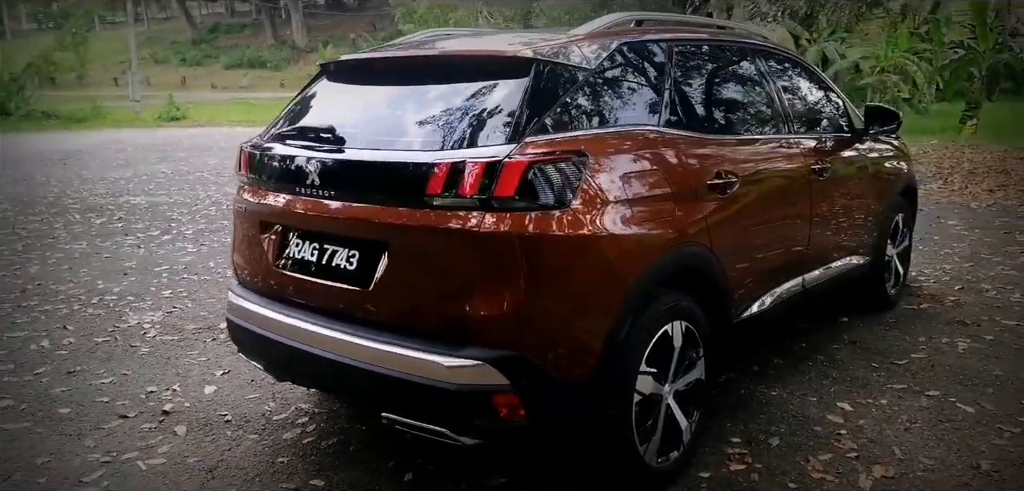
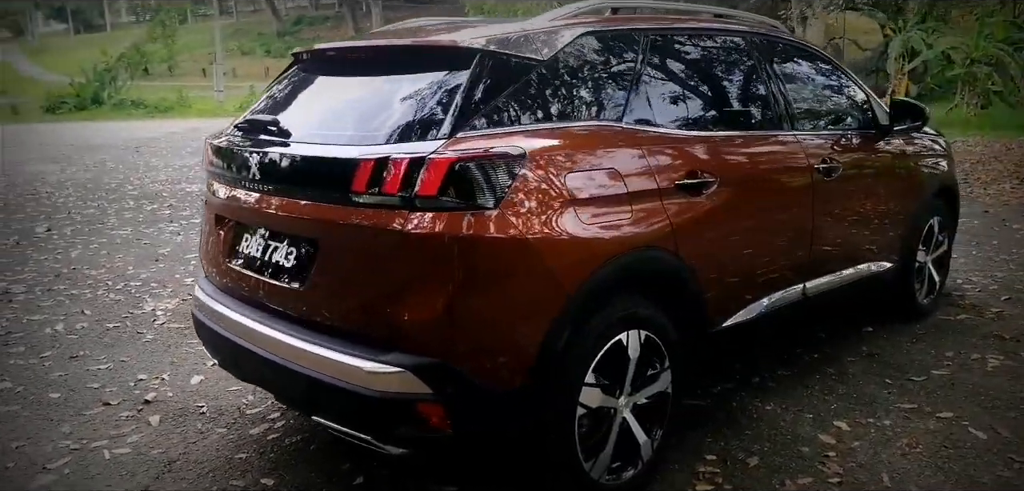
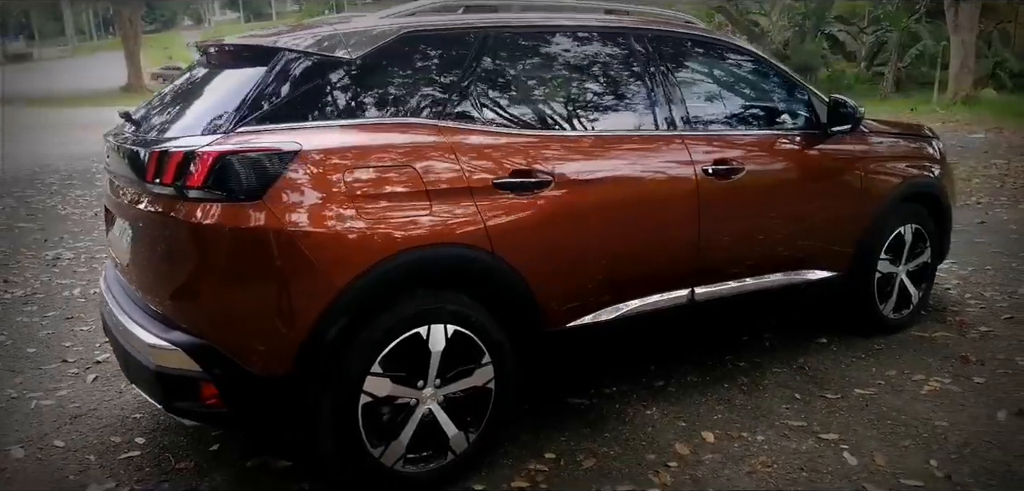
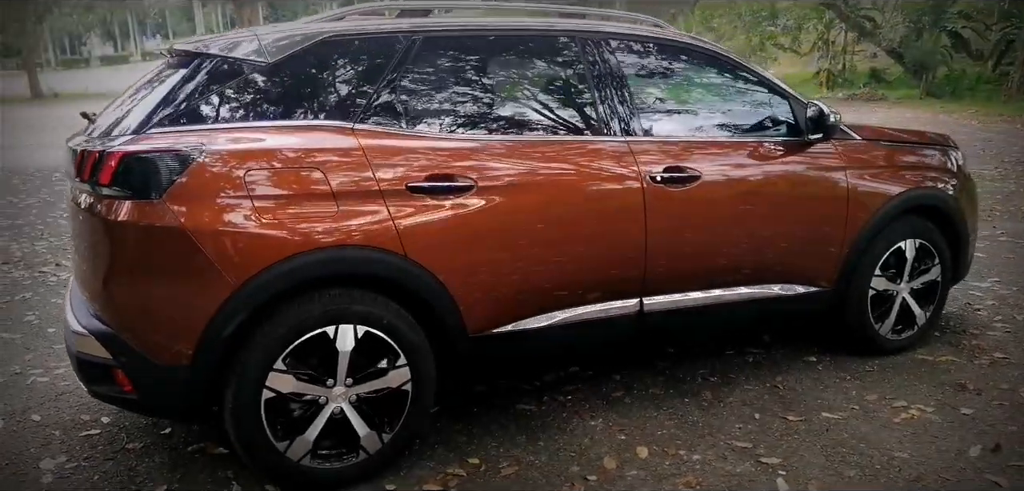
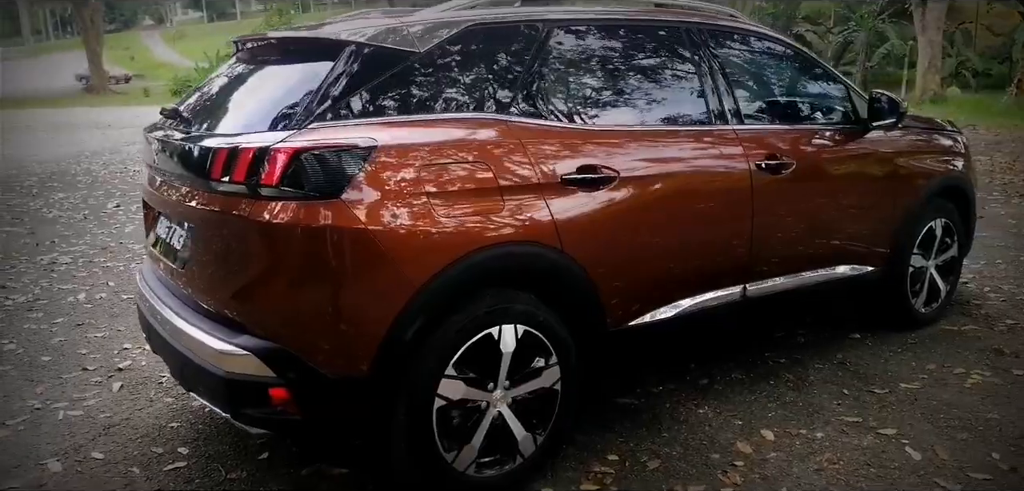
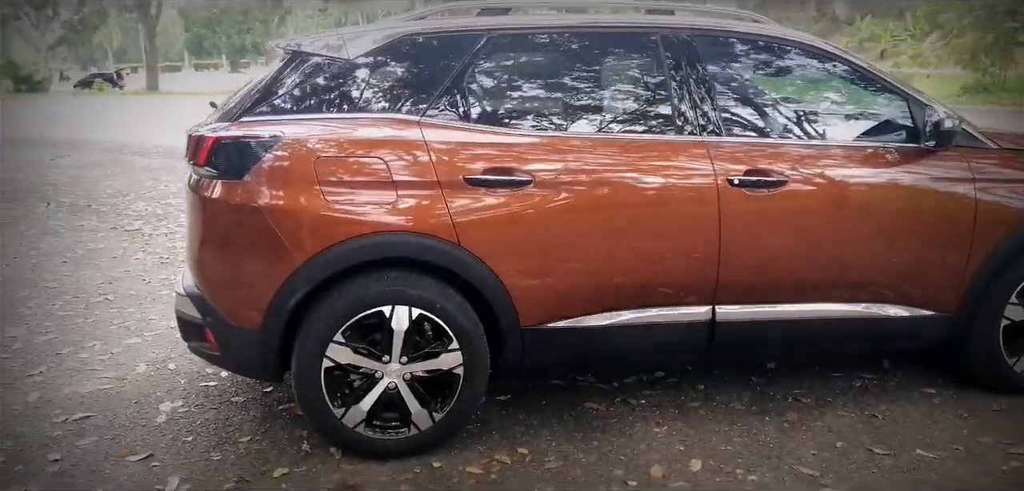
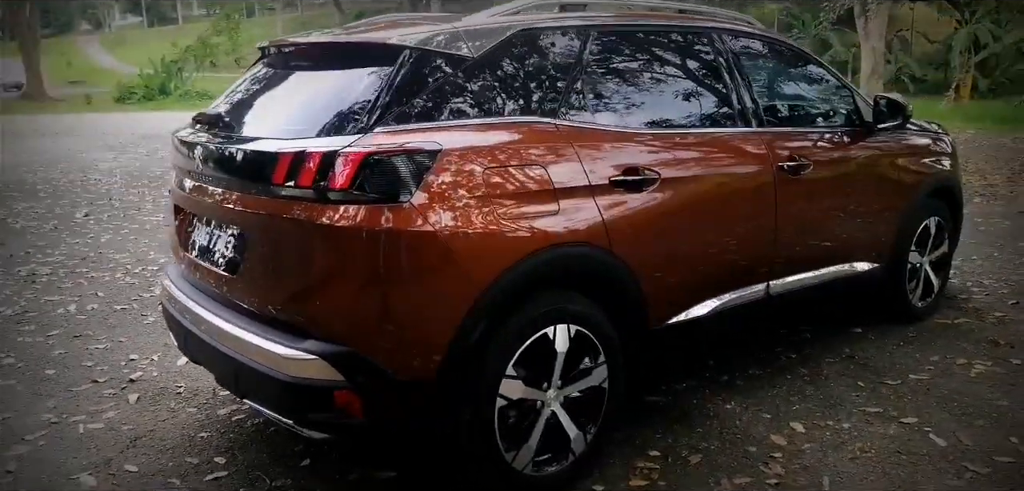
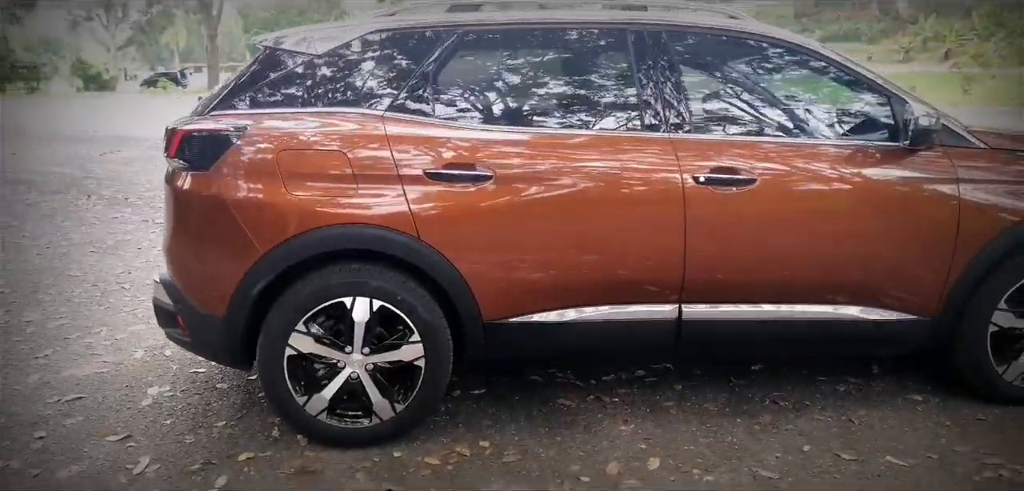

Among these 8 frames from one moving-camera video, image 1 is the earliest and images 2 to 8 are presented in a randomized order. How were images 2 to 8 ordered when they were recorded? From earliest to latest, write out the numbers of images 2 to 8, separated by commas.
2, 7, 5, 3, 4, 6, 8
